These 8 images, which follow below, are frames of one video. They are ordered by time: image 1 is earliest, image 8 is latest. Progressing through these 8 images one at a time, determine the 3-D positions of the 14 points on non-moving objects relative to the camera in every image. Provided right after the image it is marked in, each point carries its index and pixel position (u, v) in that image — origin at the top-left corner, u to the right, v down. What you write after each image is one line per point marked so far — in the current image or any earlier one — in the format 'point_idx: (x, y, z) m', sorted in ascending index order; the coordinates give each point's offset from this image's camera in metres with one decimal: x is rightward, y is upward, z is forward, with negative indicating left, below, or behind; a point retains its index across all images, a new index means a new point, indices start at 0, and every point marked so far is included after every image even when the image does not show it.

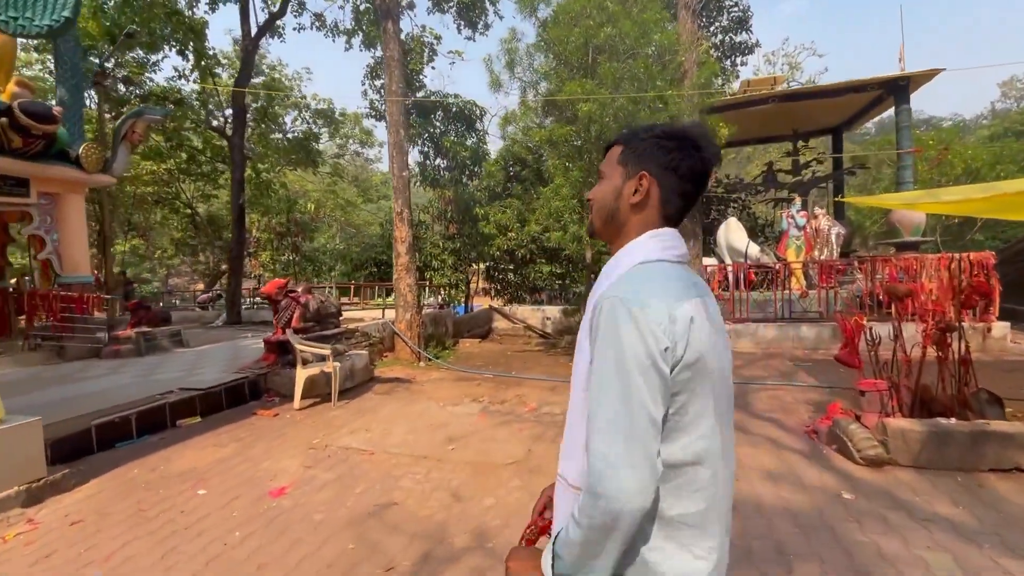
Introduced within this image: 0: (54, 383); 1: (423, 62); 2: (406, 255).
0: (-6.6, -1.4, +7.0) m
1: (-2.8, +7.1, +15.2) m
2: (-2.2, +0.7, +10.0) m
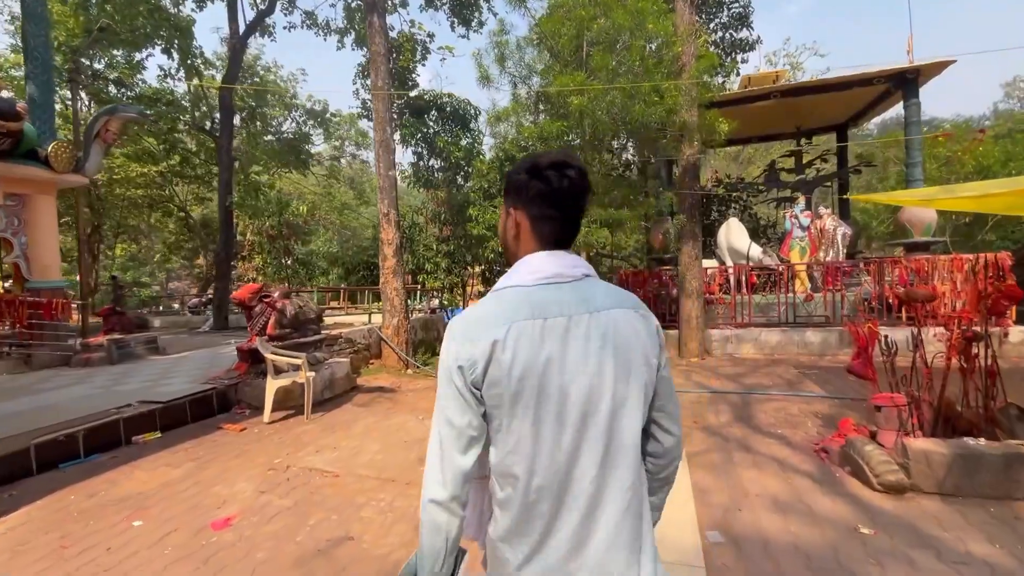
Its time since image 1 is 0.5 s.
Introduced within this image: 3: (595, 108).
0: (-6.8, -1.5, +6.5) m
1: (-2.9, +7.0, +14.8) m
2: (-2.4, +0.6, +9.6) m
3: (+1.3, +2.9, +7.7) m
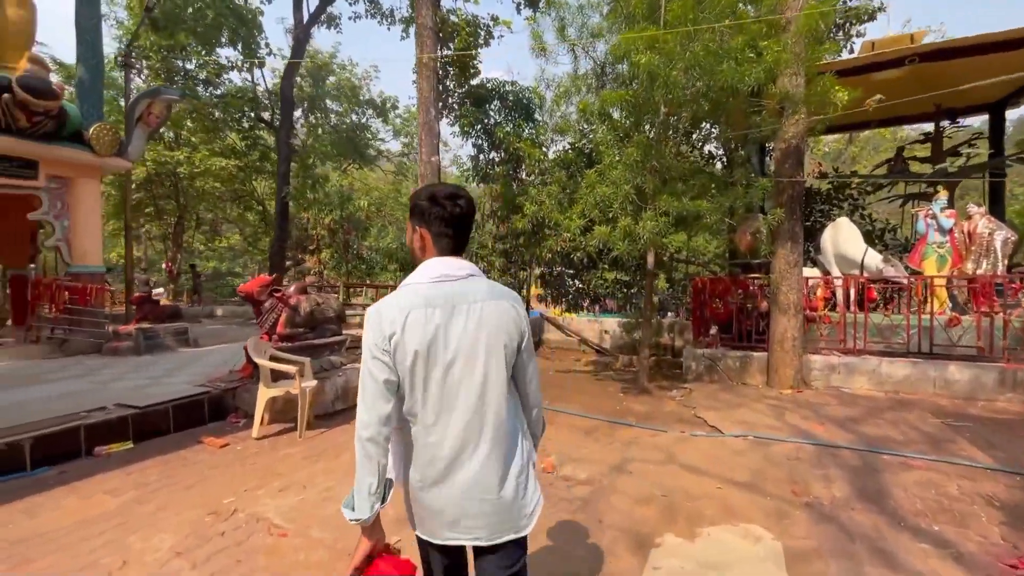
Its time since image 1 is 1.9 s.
0: (-6.3, -1.2, +6.2) m
1: (-1.0, +6.9, +13.9) m
2: (-1.4, +0.6, +8.6) m
3: (+2.0, +2.8, +6.2) m
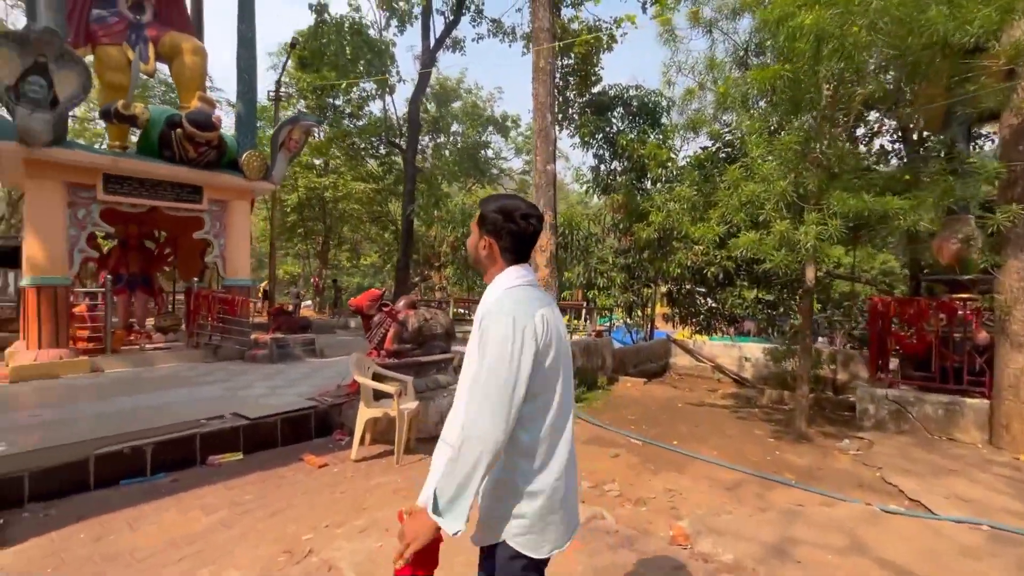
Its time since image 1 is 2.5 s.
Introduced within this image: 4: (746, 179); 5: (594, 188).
0: (-4.8, -1.4, +6.9) m
1: (+2.4, +6.5, +13.2) m
2: (+0.6, +0.3, +8.0) m
3: (+3.3, +2.6, +4.9) m
4: (+2.8, +1.3, +5.7) m
5: (+2.0, +2.5, +12.1) m
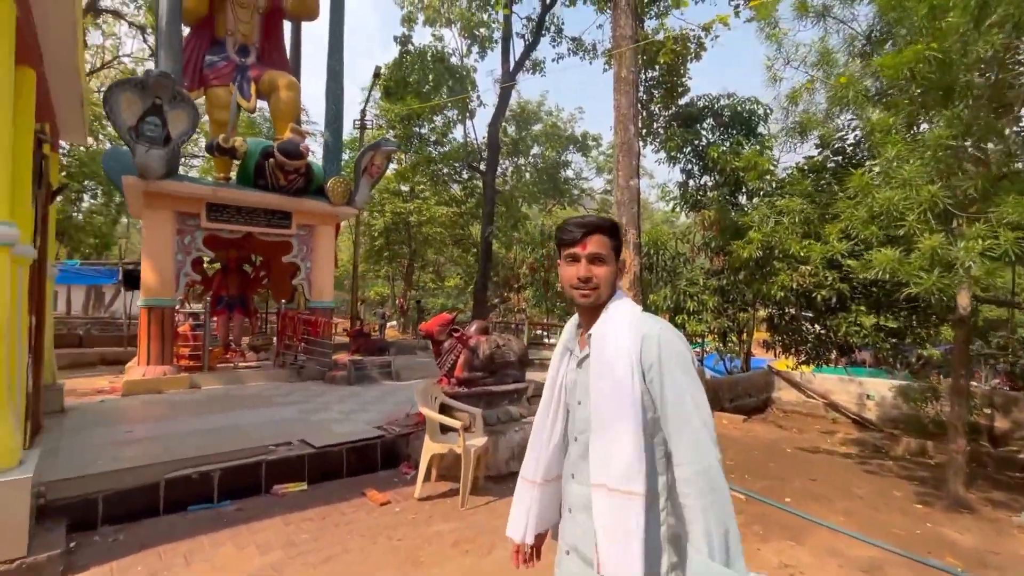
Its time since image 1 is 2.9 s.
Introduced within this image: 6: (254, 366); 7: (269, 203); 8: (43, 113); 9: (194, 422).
0: (-3.7, -1.7, +7.0) m
1: (+4.5, +5.8, +12.4) m
2: (+1.8, 0.0, +7.4) m
3: (+4.0, +2.3, +3.9) m
4: (+3.6, +1.0, +4.8) m
5: (+3.9, +1.9, +11.2) m
6: (-5.0, -1.5, +9.4) m
7: (-4.4, +1.6, +8.7) m
8: (-5.0, +1.9, +5.1) m
9: (-4.0, -1.7, +6.0) m
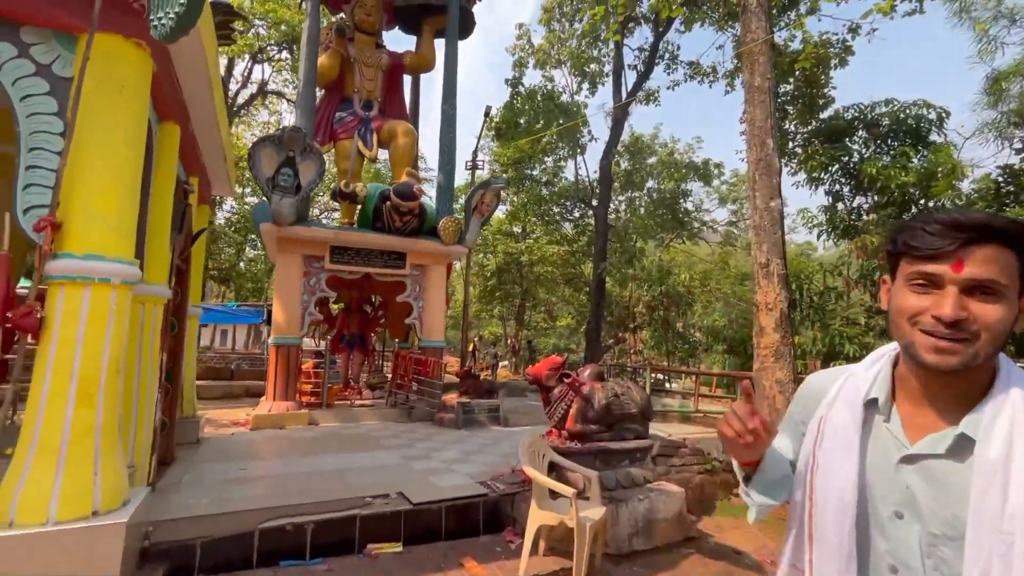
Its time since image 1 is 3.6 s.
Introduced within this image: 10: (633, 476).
0: (-2.1, -2.3, +6.9) m
1: (+7.2, +5.0, +10.9) m
2: (+3.3, -0.5, +6.1) m
3: (+4.7, +2.1, +2.4) m
4: (+4.5, +0.7, +3.3) m
5: (+6.3, +1.1, +9.5) m
6: (-2.8, -2.3, +9.5) m
7: (-2.4, +0.8, +9.0) m
8: (-3.8, +1.4, +5.6) m
9: (-2.6, -2.2, +6.0) m
10: (+1.3, -1.9, +5.0) m
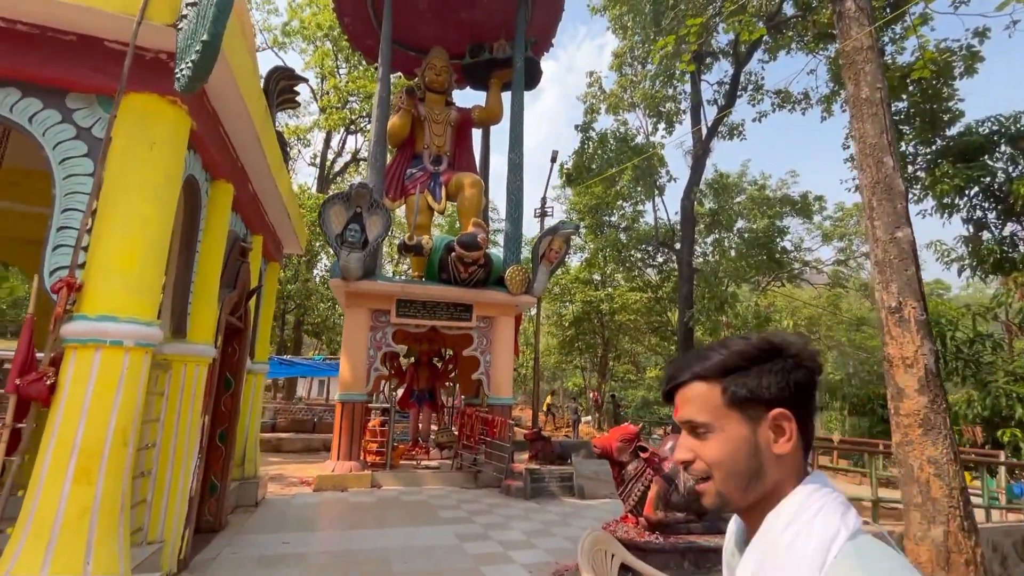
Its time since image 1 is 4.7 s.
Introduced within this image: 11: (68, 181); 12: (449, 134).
0: (-1.2, -3.0, +6.3) m
1: (+8.6, +4.1, +9.3) m
2: (+4.0, -1.0, +4.8) m
3: (+4.7, +2.0, +1.2) m
4: (+4.7, +0.6, +1.9) m
5: (+7.5, +0.4, +7.8) m
6: (-1.4, -3.3, +9.0) m
7: (-1.1, -0.1, +8.7) m
8: (-3.1, +0.8, +5.7) m
9: (-1.8, -2.8, +5.5) m
10: (+1.8, -2.4, +3.9) m
11: (-2.8, +0.7, +3.1) m
12: (-1.4, +3.4, +10.5) m
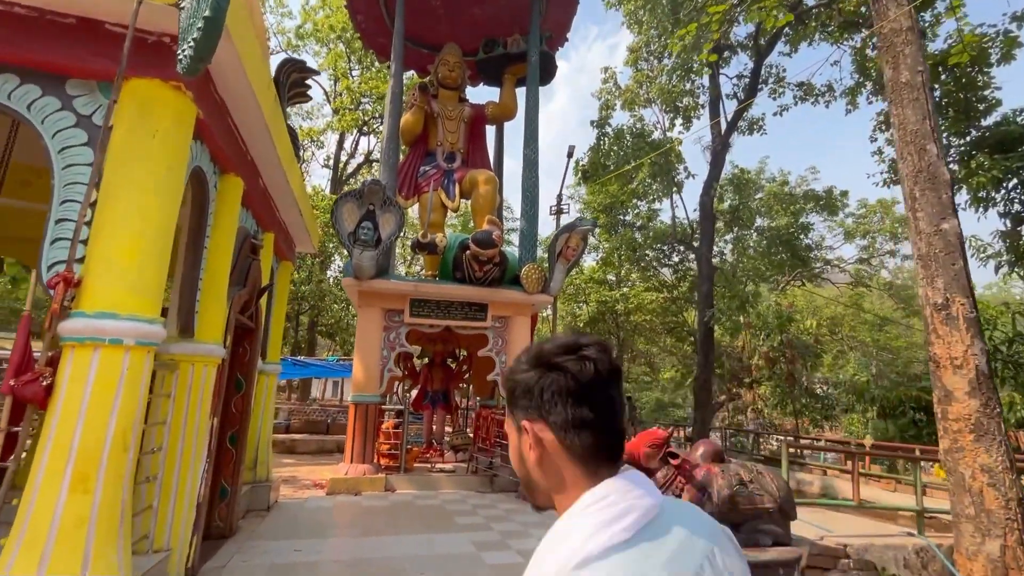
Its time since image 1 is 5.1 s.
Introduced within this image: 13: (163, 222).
0: (-0.9, -3.0, +6.1) m
1: (+8.8, +4.1, +8.9) m
2: (+4.2, -1.0, +4.4) m
3: (+4.8, +2.1, +0.9) m
4: (+4.8, +0.6, +1.6) m
5: (+7.8, +0.4, +7.4) m
6: (-1.1, -3.3, +8.7) m
7: (-0.8, -0.1, +8.5) m
8: (-2.9, +0.8, +5.6) m
9: (-1.6, -2.8, +5.3) m
10: (+2.0, -2.4, +3.6) m
11: (-2.7, +0.7, +2.9) m
12: (-1.1, +3.4, +10.3) m
13: (-2.2, +0.4, +3.0) m
